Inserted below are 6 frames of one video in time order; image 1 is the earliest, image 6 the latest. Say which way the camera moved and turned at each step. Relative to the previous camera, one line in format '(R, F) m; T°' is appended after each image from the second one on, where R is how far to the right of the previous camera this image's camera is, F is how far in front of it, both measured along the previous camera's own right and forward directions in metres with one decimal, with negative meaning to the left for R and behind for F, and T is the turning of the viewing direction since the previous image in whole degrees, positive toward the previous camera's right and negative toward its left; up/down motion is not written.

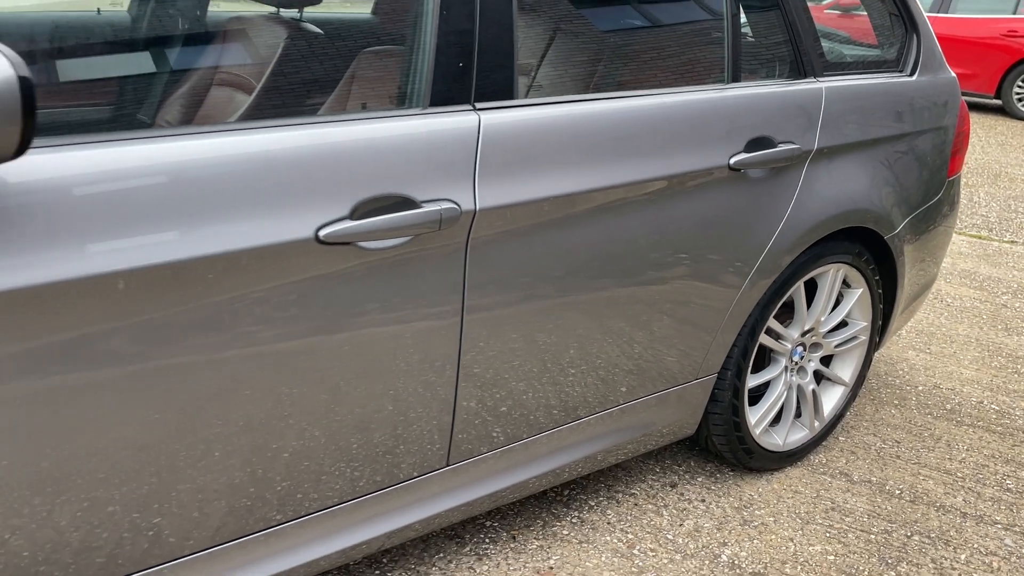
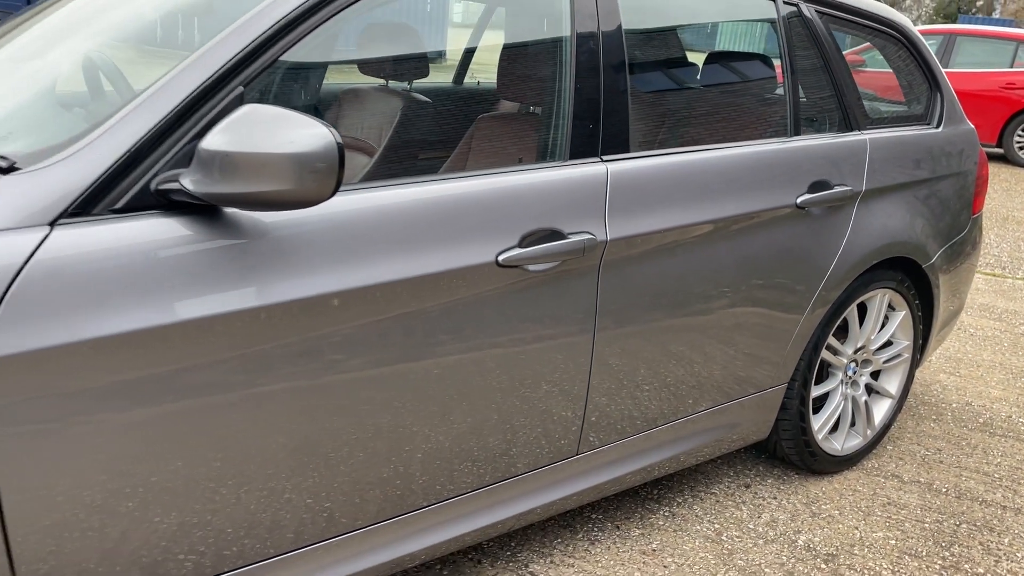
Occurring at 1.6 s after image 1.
(-0.3, -0.4) m; 0°
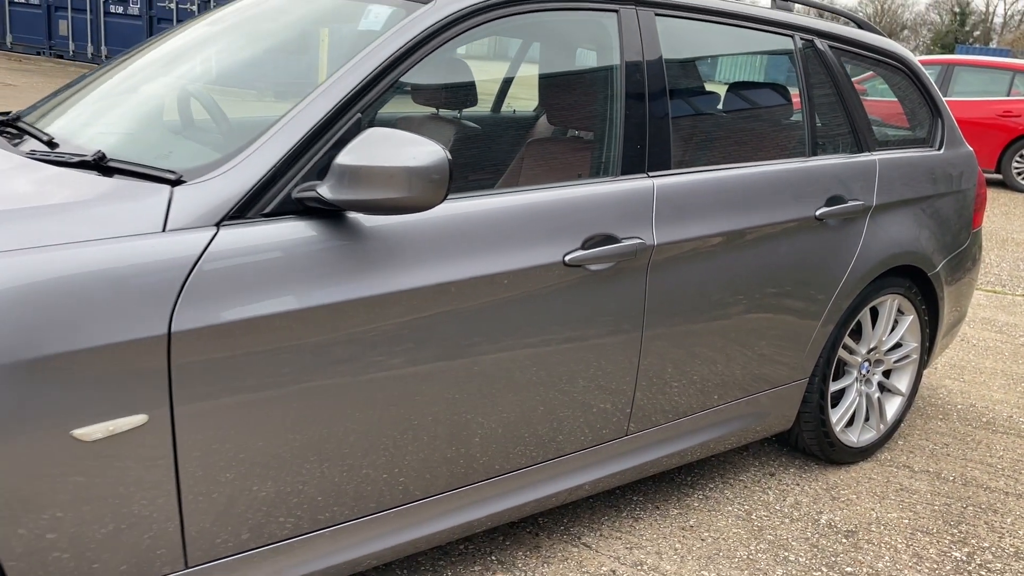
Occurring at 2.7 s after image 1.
(-0.1, -0.3) m; 0°
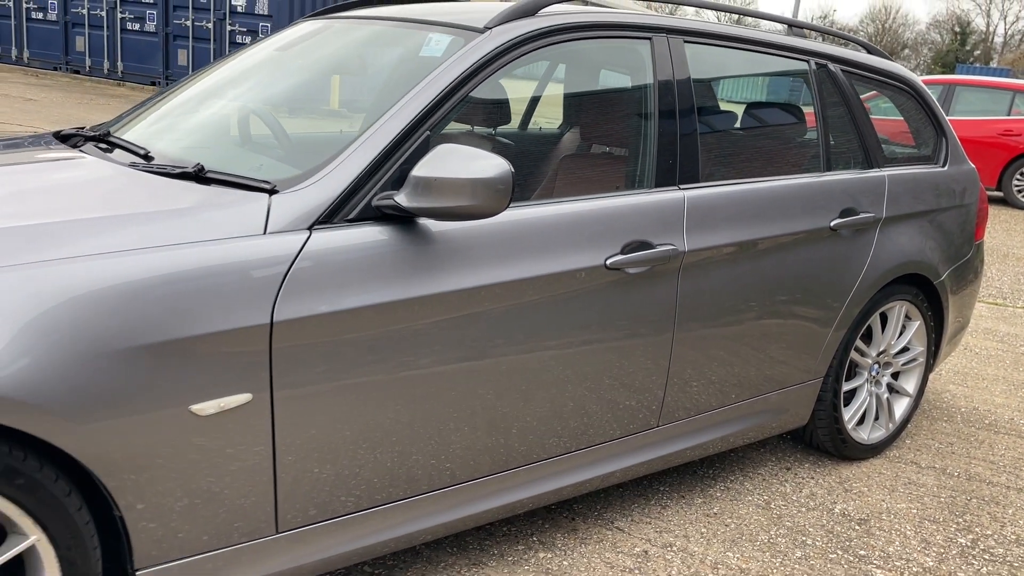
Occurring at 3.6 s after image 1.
(-0.1, -0.2) m; 0°
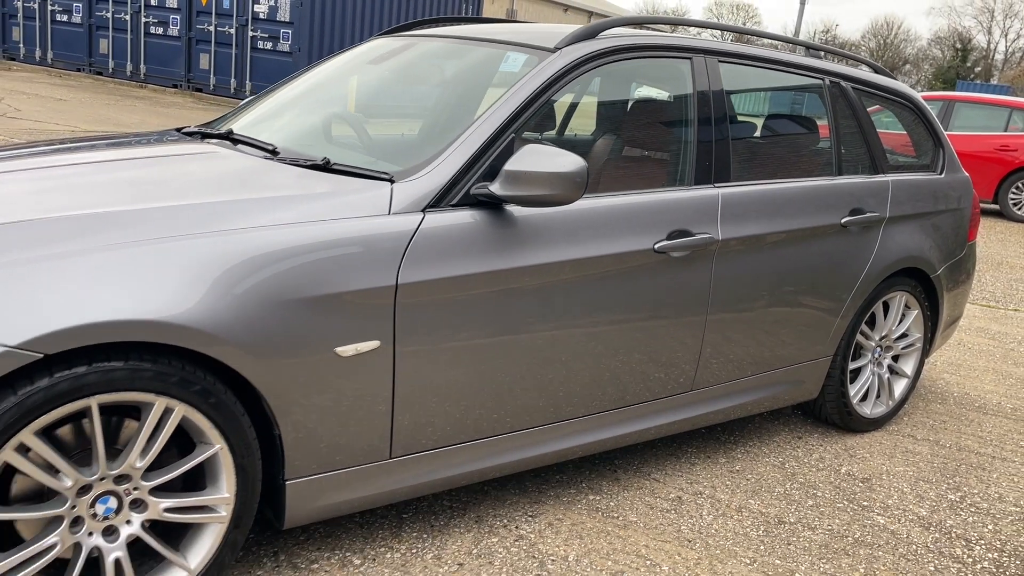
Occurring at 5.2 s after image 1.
(-0.2, -0.4) m; 0°
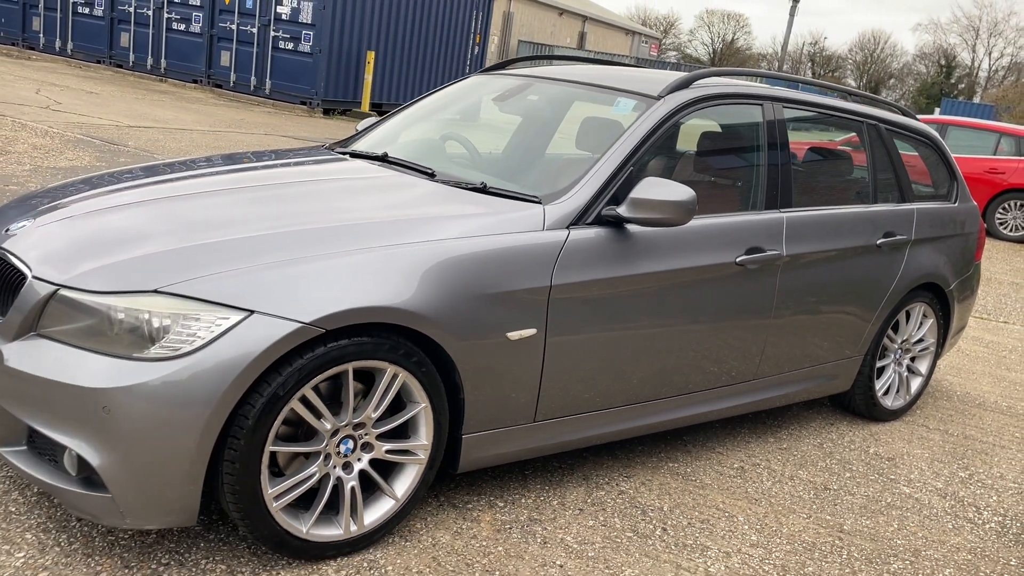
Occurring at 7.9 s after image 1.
(-0.5, -0.6) m; +1°
